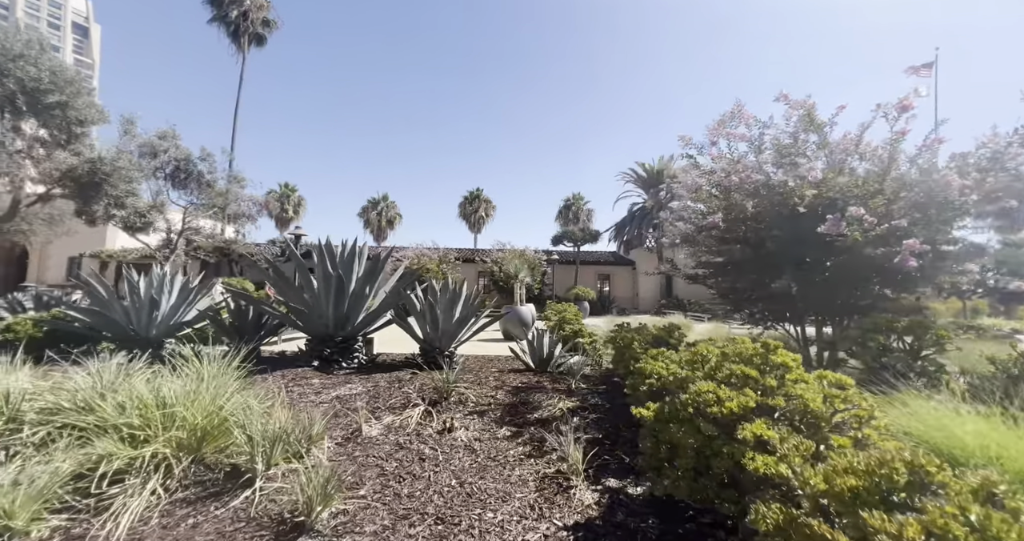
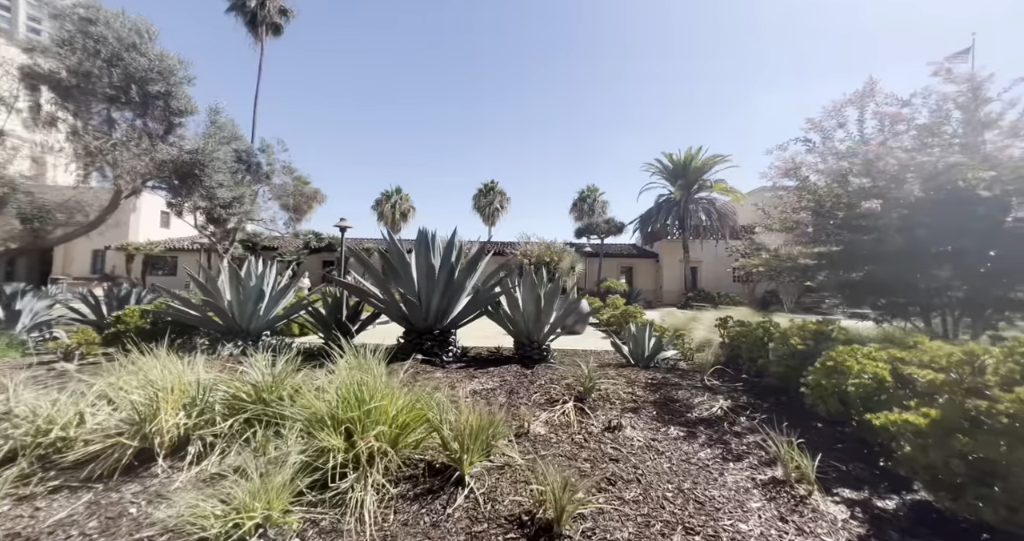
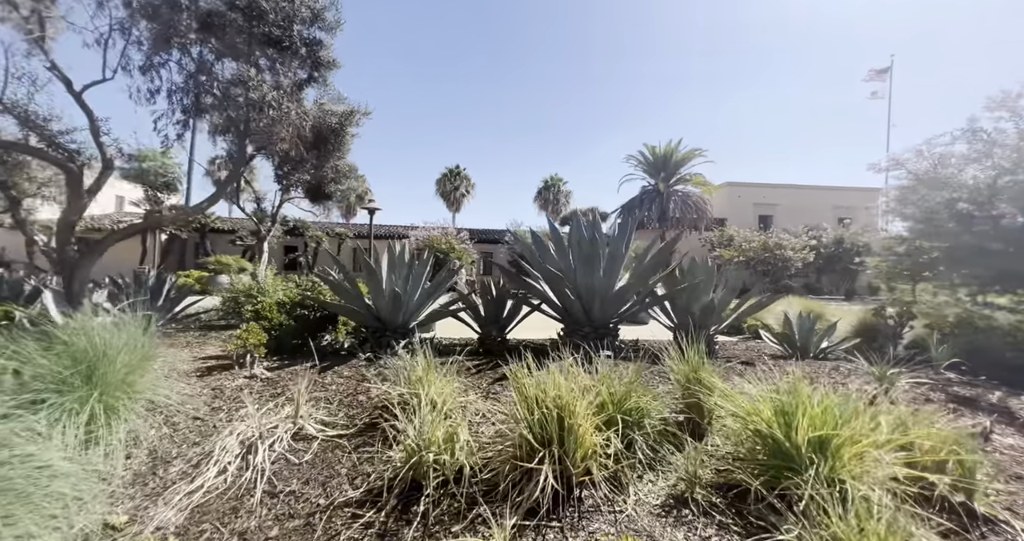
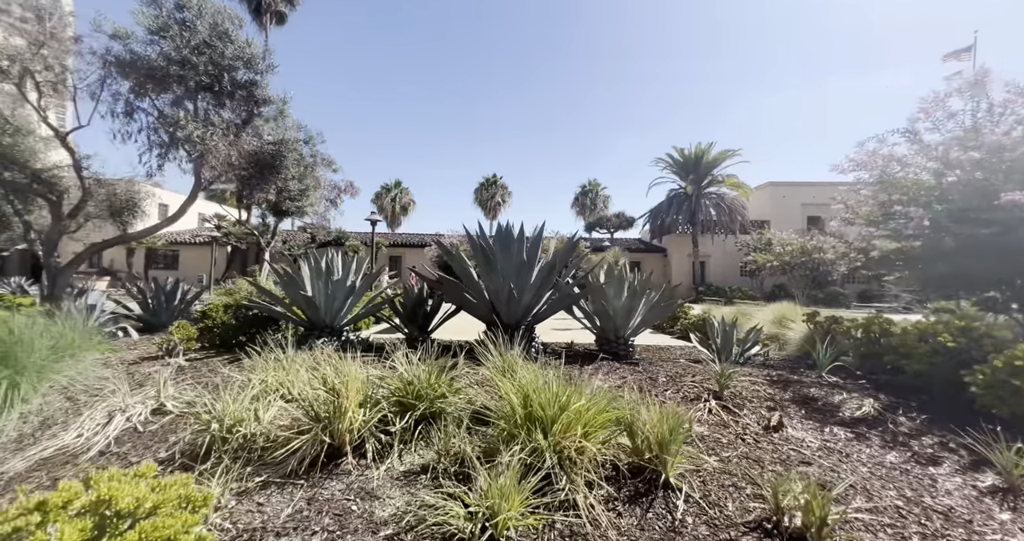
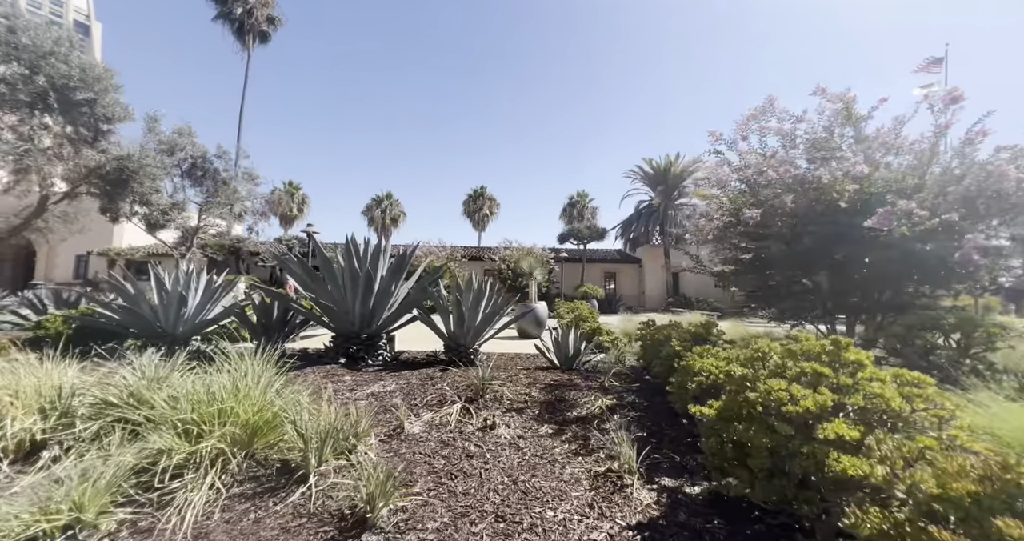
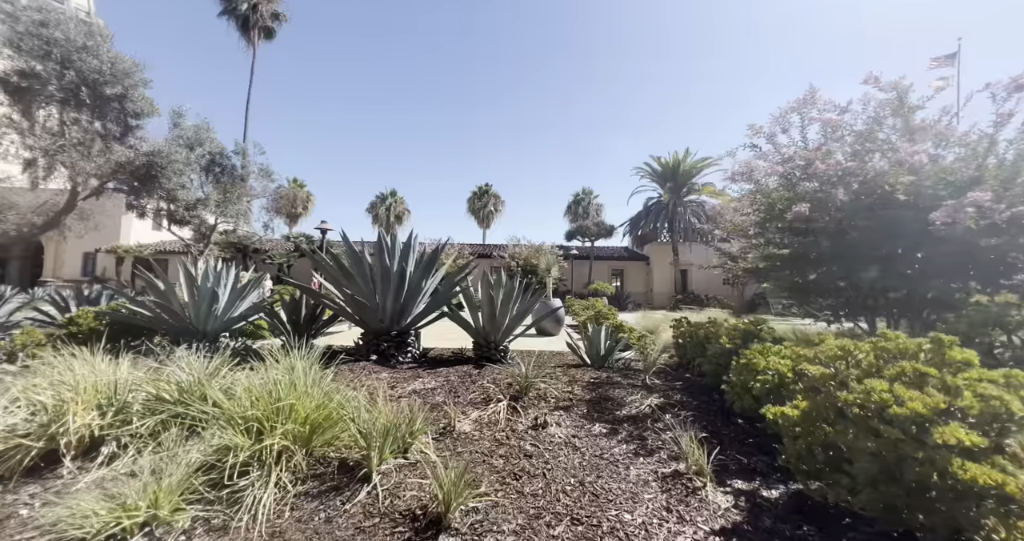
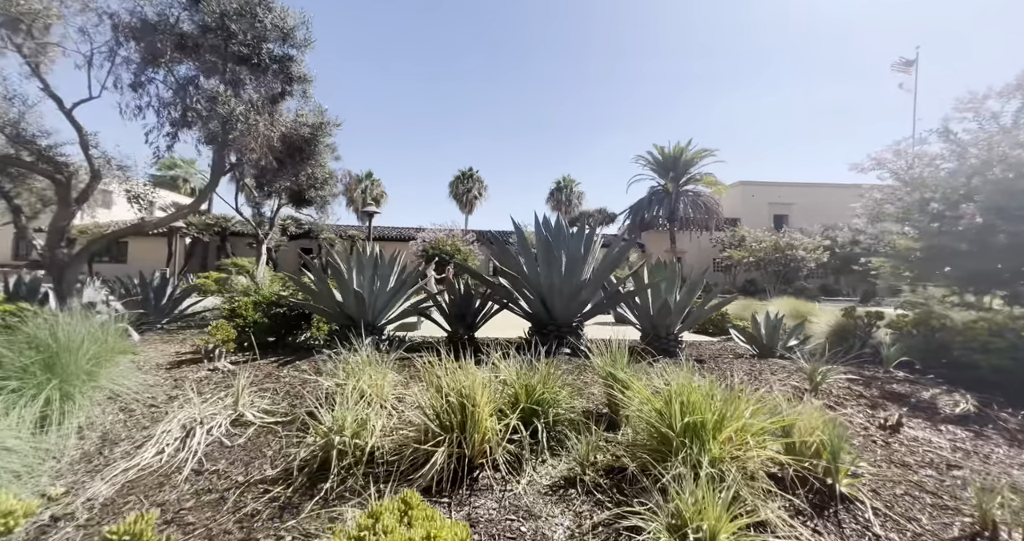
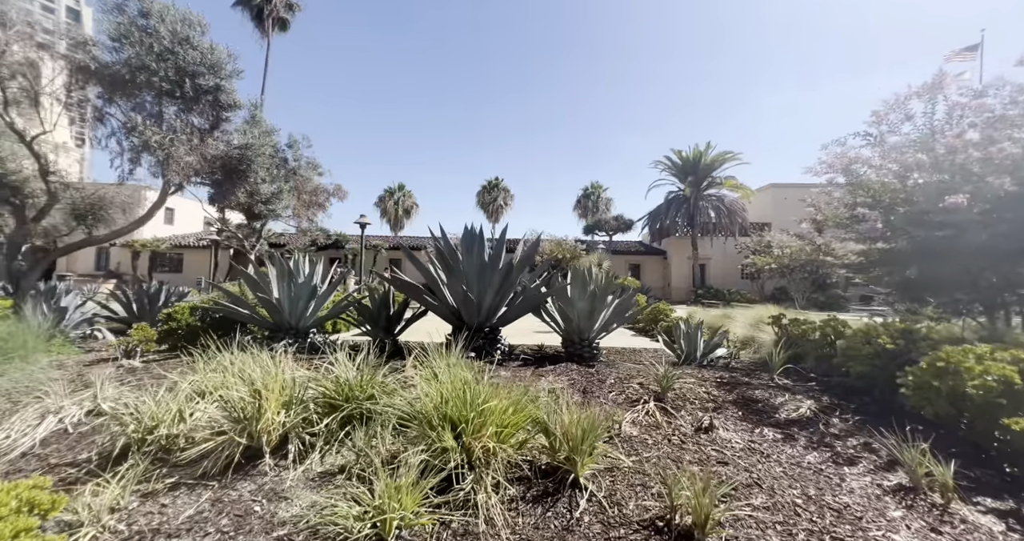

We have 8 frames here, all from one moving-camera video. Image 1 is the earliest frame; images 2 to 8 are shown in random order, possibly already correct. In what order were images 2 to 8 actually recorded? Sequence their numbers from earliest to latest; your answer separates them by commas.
5, 6, 2, 8, 4, 7, 3
